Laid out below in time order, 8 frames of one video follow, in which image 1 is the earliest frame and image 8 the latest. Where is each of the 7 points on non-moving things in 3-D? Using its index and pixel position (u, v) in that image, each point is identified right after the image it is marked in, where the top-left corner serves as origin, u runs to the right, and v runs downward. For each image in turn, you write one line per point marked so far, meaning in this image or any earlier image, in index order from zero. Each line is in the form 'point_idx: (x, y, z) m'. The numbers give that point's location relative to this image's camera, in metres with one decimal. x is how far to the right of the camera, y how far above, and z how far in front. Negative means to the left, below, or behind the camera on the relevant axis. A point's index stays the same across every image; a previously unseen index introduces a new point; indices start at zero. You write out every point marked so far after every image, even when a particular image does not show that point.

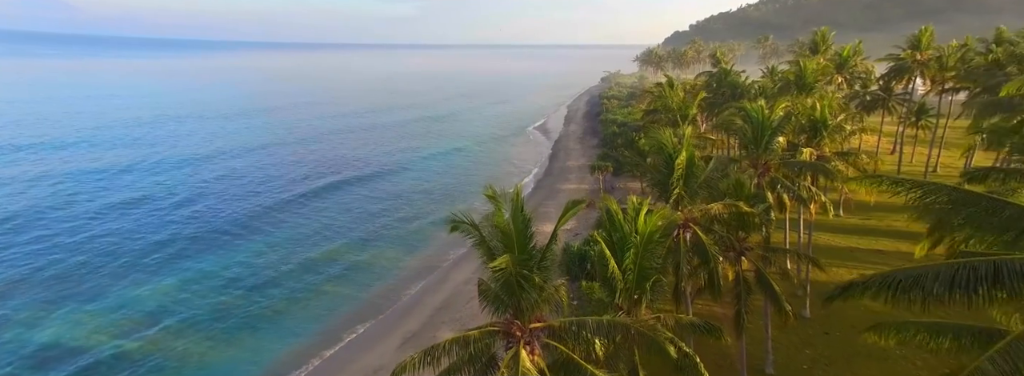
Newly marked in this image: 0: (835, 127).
0: (+12.0, +2.3, +18.0) m
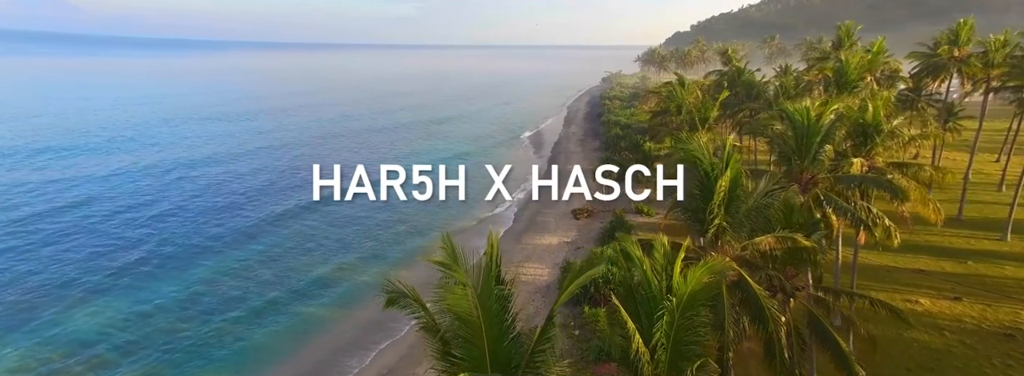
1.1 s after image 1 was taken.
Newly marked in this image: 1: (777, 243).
0: (+11.7, +1.7, +15.0) m
1: (+5.7, -1.3, +10.1) m
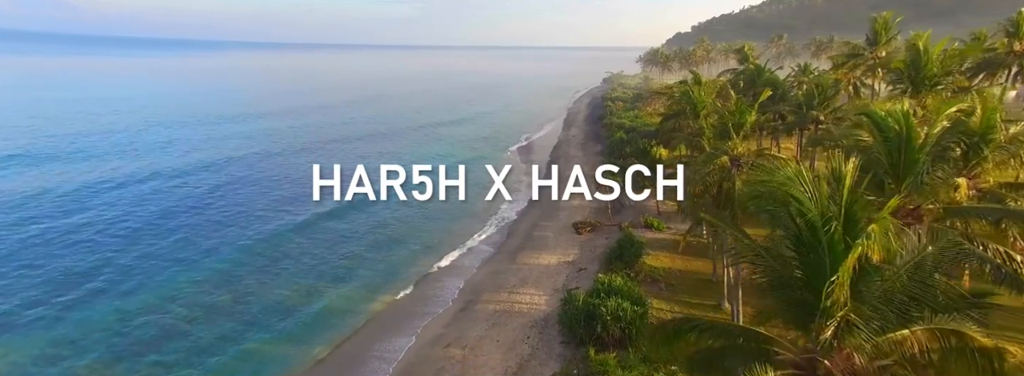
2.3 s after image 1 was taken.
0: (+11.3, +1.0, +11.2) m
1: (+5.4, -2.0, +6.3) m
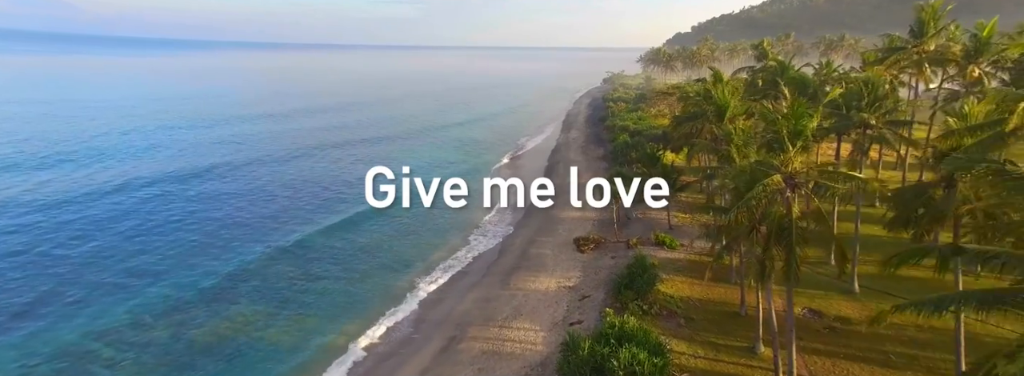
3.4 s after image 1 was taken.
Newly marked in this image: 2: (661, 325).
0: (+11.0, +0.3, +7.4) m
1: (+5.1, -2.6, +2.5) m
2: (+6.1, -5.6, +19.7) m
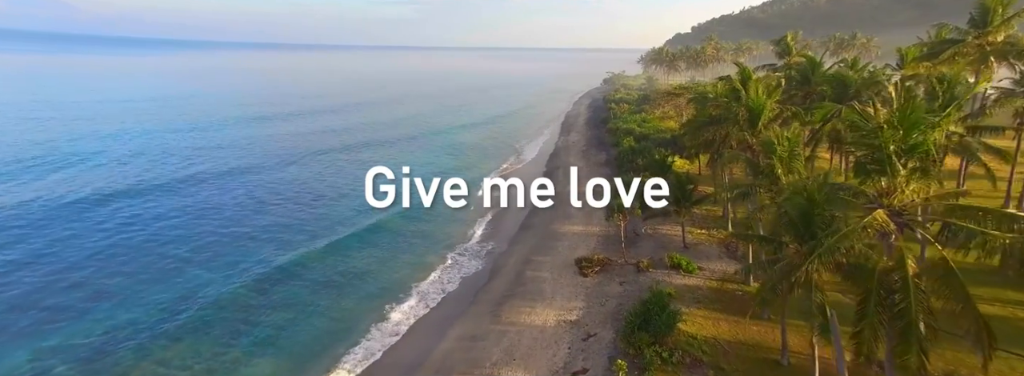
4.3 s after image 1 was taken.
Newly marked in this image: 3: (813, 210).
0: (+10.7, -0.4, +3.7) m
1: (+4.7, -3.3, -1.3) m
2: (+5.7, -6.3, +16.0) m
3: (+7.6, -0.5, +12.3) m
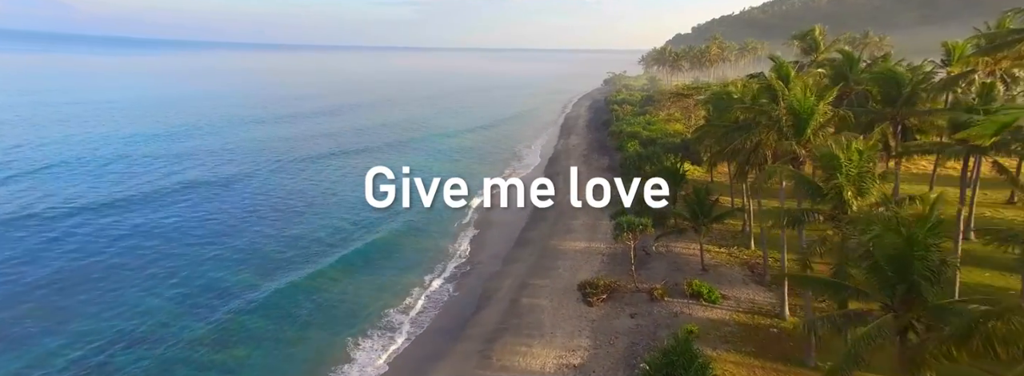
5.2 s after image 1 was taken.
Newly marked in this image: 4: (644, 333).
0: (+10.4, -1.0, +0.3) m
1: (+4.5, -3.9, -4.7) m
2: (+5.4, -6.9, +12.5) m
3: (+7.3, -1.2, +8.9) m
4: (+5.1, -5.6, +18.9) m
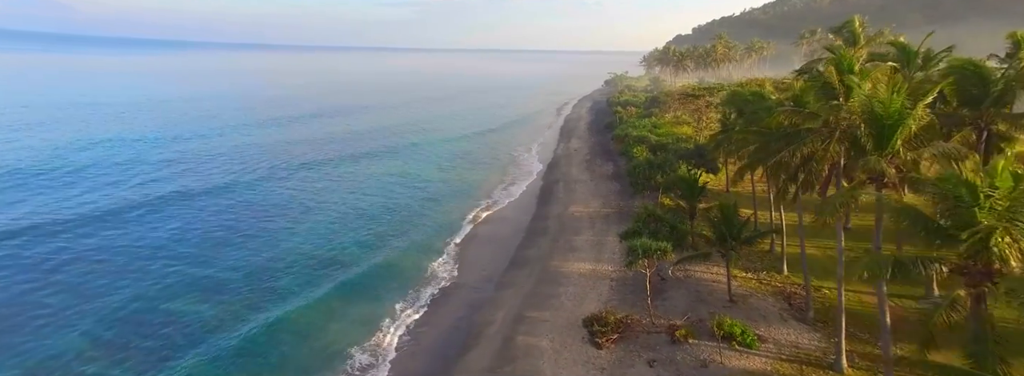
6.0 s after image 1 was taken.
0: (+10.2, -1.6, -3.4) m
1: (+4.3, -4.6, -8.4) m
2: (+5.2, -7.6, +8.8) m
3: (+7.1, -1.8, +5.2) m
4: (+4.9, -6.3, +15.3) m
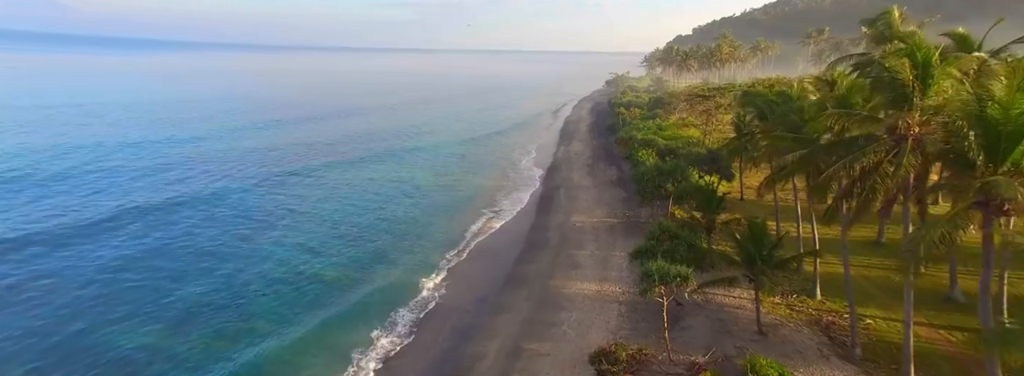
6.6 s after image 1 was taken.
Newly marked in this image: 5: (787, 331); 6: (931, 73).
0: (+10.1, -2.1, -6.1) m
1: (+4.2, -5.0, -11.1) m
2: (+5.0, -8.1, +6.1) m
3: (+6.9, -2.3, +2.5) m
4: (+4.7, -6.8, +12.5) m
5: (+9.9, -5.1, +17.4) m
6: (+9.4, +2.7, +10.7) m
